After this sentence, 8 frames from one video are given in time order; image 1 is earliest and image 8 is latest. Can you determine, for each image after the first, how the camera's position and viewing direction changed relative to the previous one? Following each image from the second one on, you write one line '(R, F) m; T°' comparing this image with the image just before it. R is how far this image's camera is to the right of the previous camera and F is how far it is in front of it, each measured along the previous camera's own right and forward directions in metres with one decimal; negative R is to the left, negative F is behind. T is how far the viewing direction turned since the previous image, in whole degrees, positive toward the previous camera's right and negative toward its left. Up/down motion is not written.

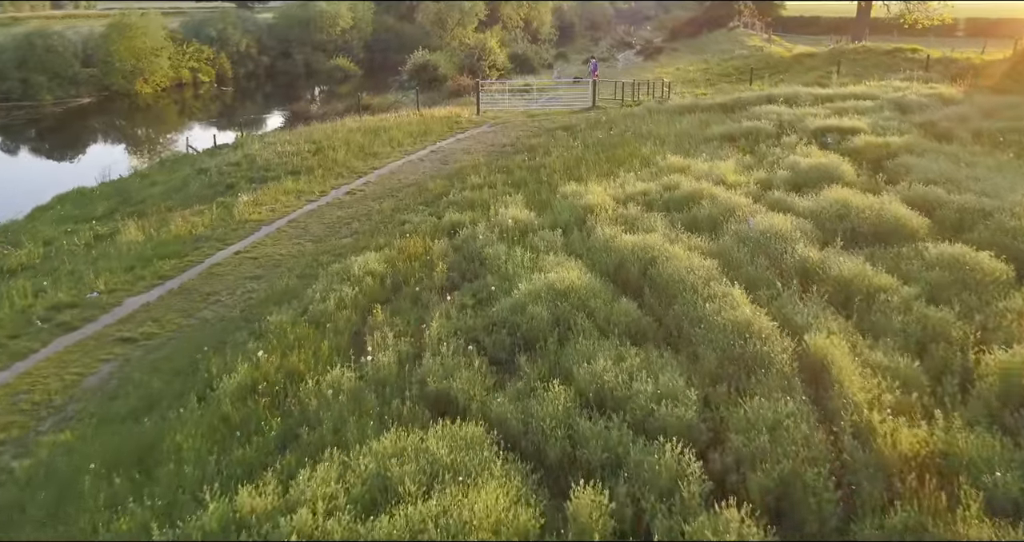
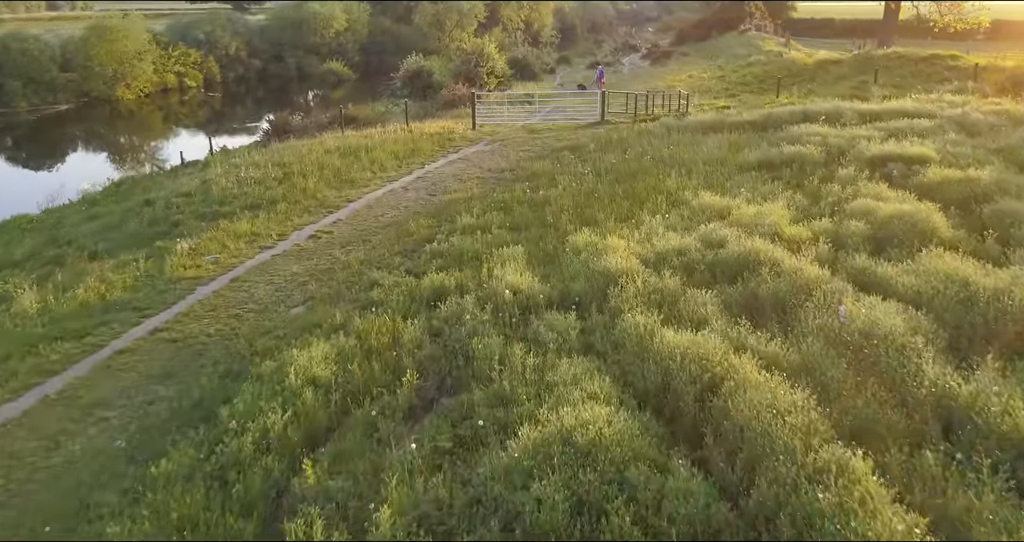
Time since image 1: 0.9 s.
(0.0, +3.2) m; 0°
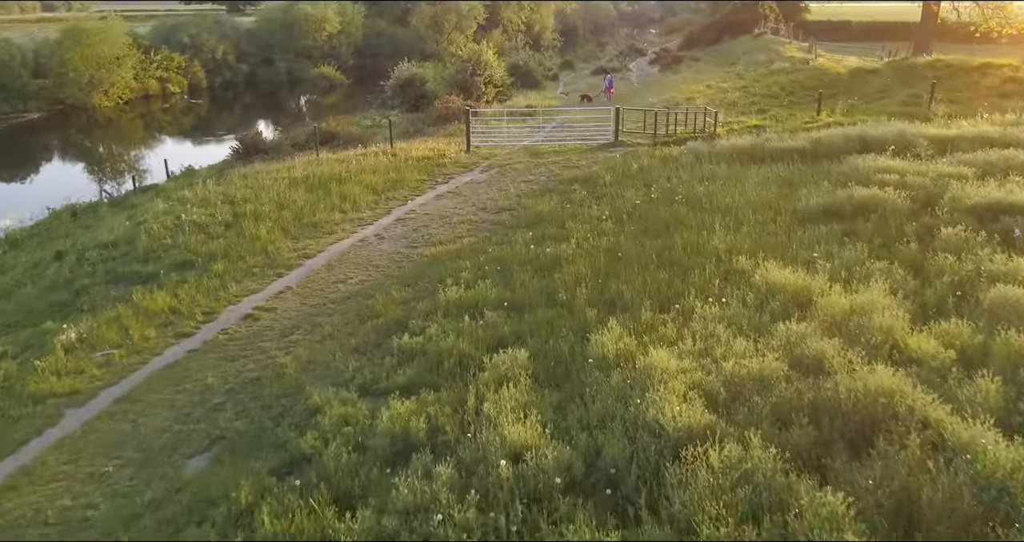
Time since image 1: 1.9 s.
(0.0, +3.7) m; 0°
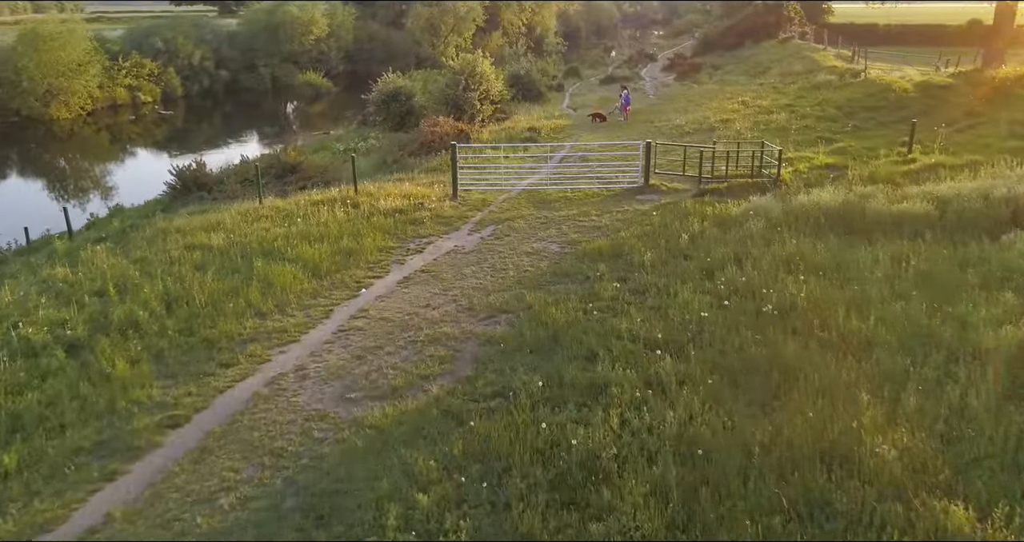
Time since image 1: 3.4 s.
(0.0, +5.7) m; 0°
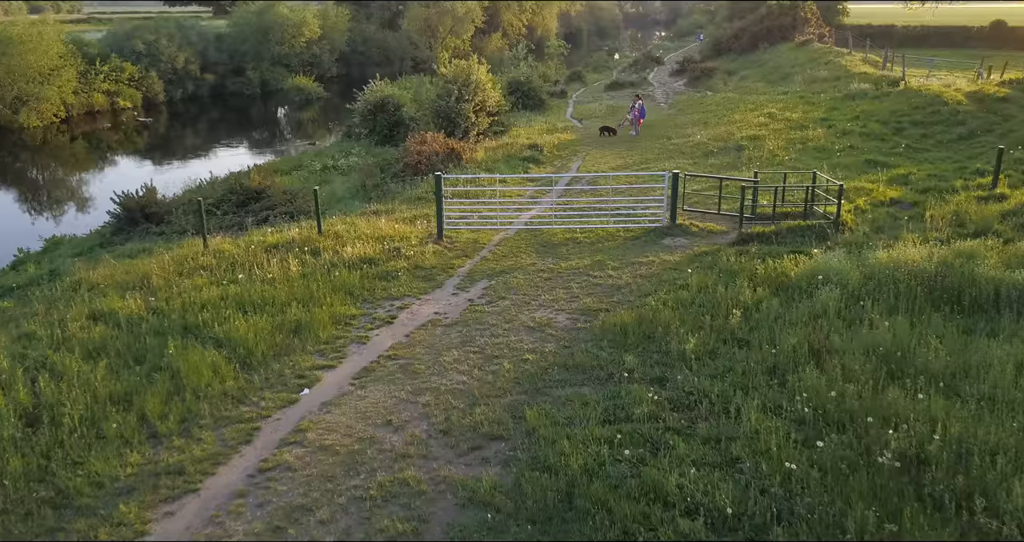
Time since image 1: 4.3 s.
(+0.1, +3.4) m; 0°
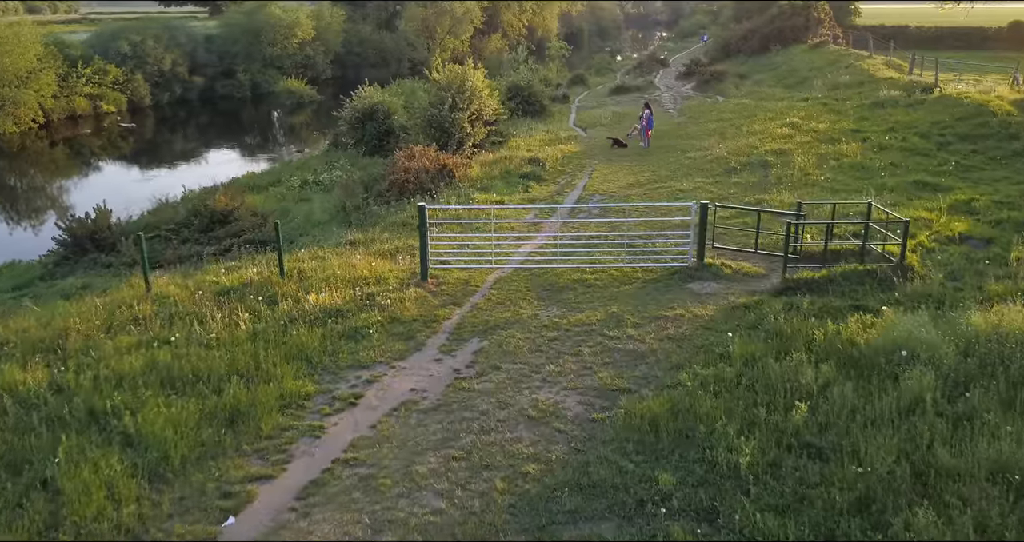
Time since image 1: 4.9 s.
(+0.1, +2.5) m; 0°
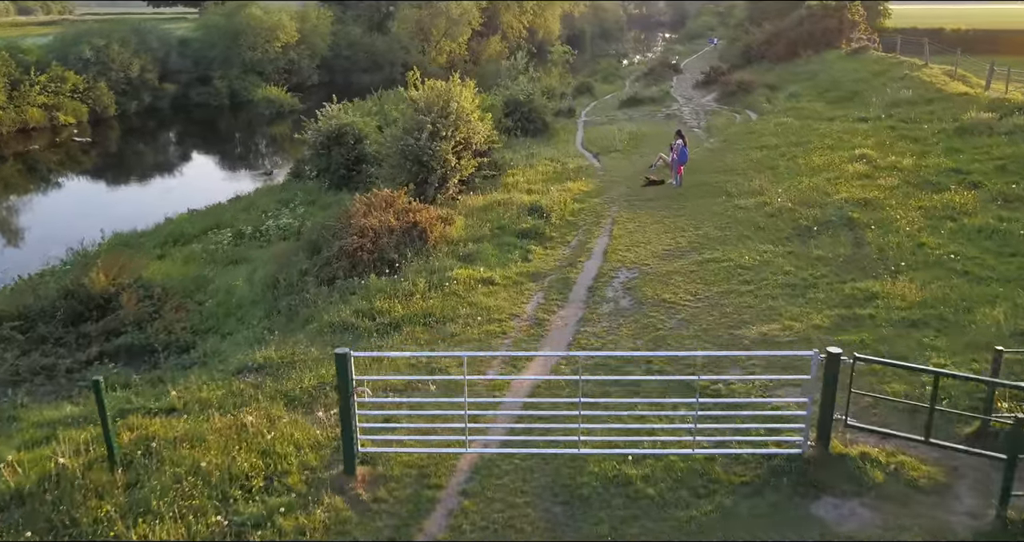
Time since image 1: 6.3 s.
(+0.1, +5.6) m; 0°
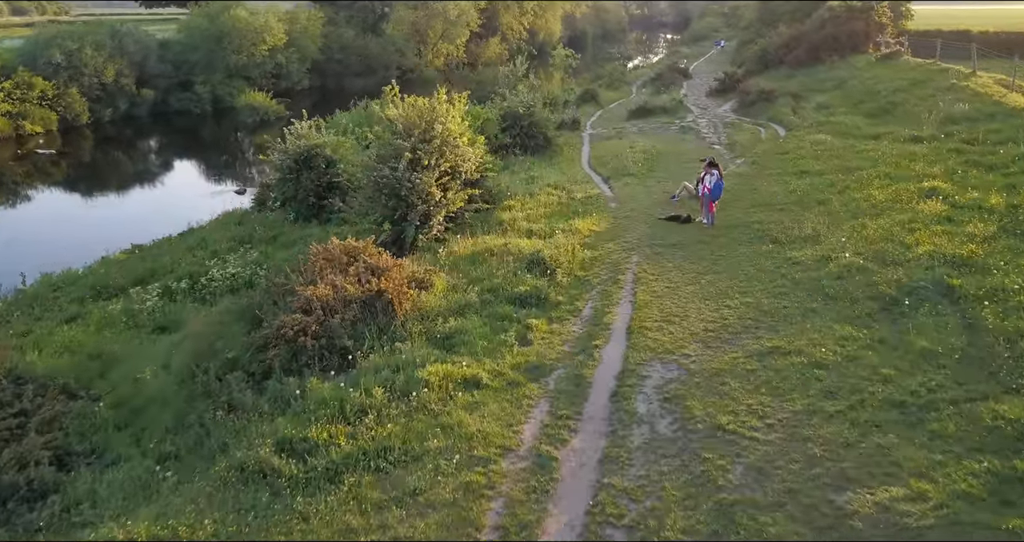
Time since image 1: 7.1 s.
(+0.1, +3.7) m; 0°
